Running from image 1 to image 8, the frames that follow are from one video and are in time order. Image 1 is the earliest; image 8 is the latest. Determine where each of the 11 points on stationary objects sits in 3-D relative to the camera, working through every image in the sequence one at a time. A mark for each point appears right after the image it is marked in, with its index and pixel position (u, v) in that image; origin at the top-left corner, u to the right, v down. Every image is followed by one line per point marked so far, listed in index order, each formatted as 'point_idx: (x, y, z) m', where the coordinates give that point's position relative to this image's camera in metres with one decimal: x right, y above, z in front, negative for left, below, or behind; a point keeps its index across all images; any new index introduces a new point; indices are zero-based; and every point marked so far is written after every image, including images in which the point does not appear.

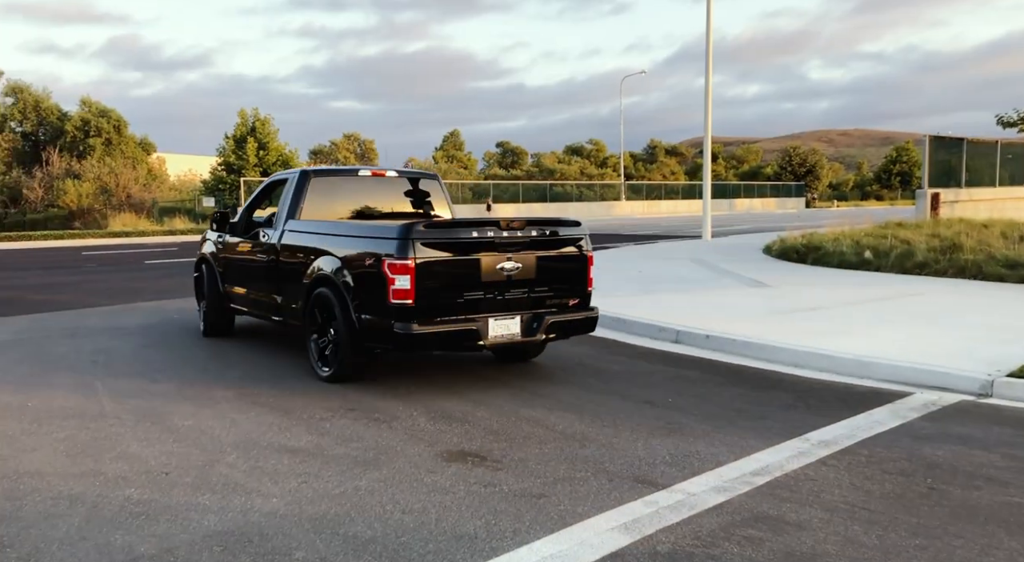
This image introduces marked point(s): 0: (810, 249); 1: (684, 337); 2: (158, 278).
0: (+5.7, +0.6, +17.1) m
1: (+1.8, -0.6, +9.5) m
2: (-6.4, +0.1, +16.1) m
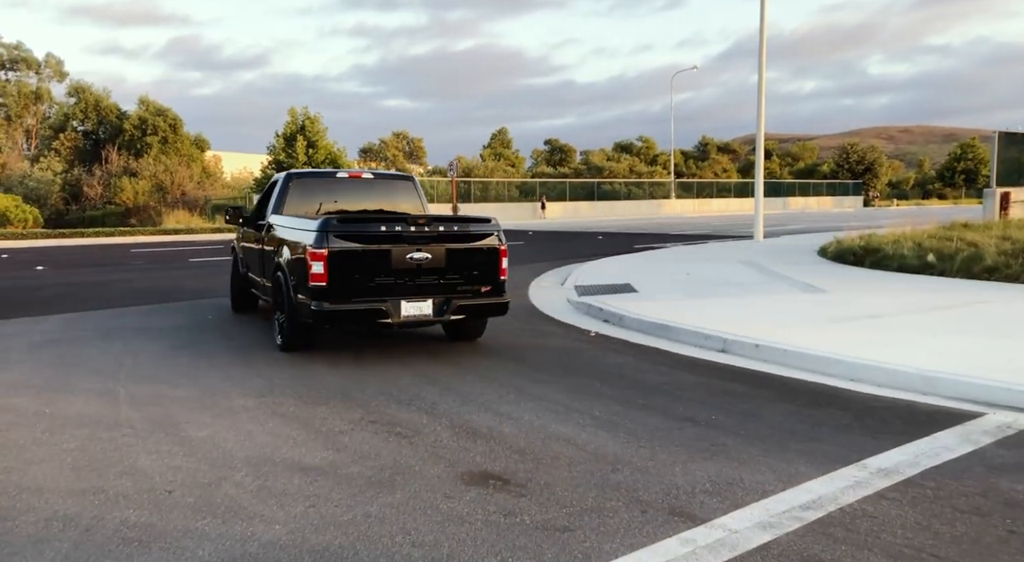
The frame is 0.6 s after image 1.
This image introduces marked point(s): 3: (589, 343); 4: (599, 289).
0: (+6.5, +0.6, +16.4) m
1: (+2.2, -0.7, +9.1) m
2: (-5.6, +0.1, +16.0) m
3: (+0.8, -0.7, +9.6) m
4: (+1.3, -0.1, +14.0) m
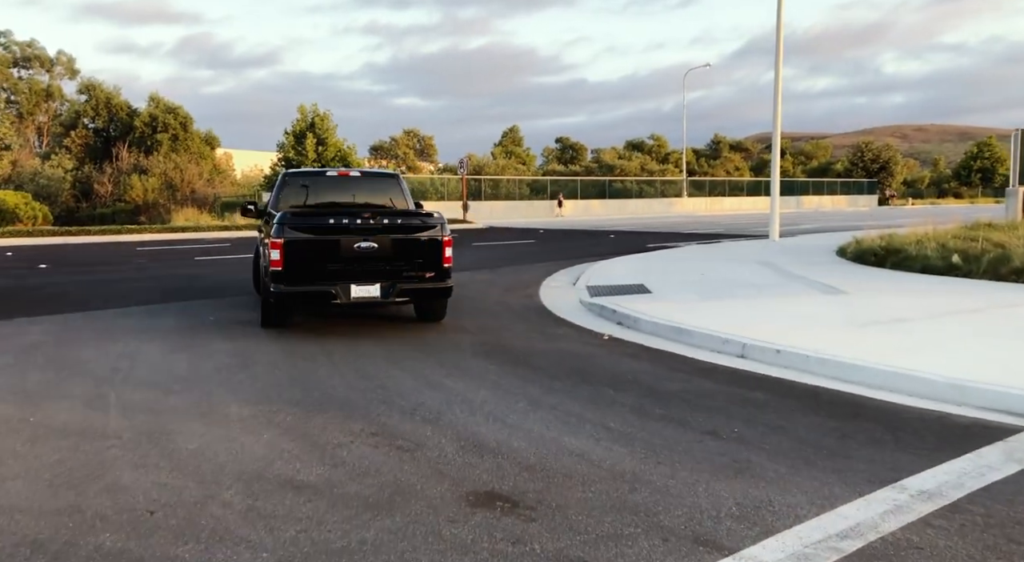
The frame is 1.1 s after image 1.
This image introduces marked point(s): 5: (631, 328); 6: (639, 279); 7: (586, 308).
0: (+6.7, +0.5, +16.0) m
1: (+2.3, -0.7, +8.7) m
2: (-5.4, +0.1, +15.7) m
3: (+0.9, -0.7, +9.3) m
4: (+1.5, -0.1, +13.6) m
5: (+1.4, -0.5, +10.5) m
6: (+2.1, +0.1, +14.8) m
7: (+1.0, -0.4, +12.1) m
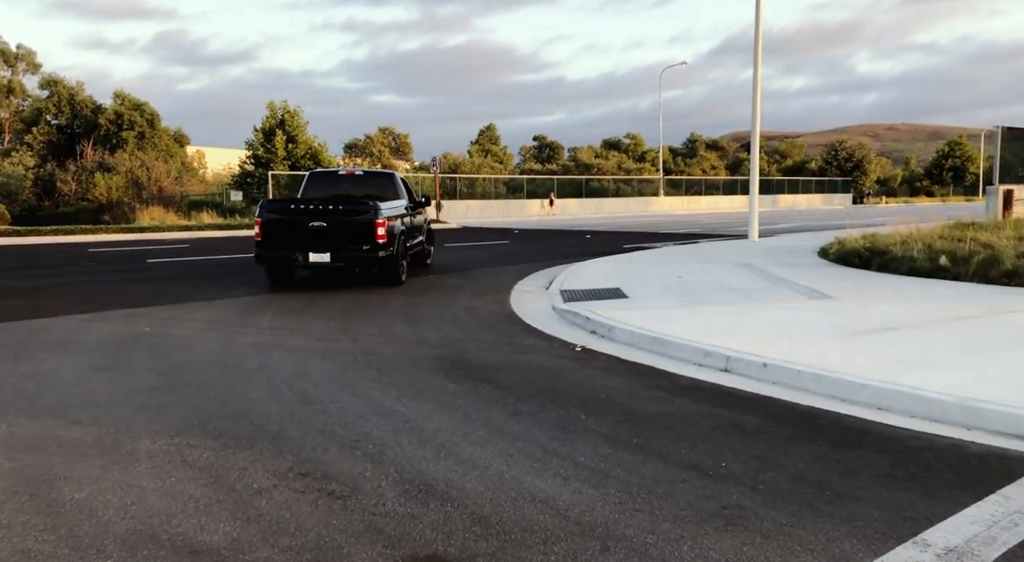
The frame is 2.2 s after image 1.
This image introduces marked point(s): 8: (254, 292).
0: (+6.2, +0.5, +15.4) m
1: (+2.0, -0.7, +7.9) m
2: (-5.9, 0.0, +14.8) m
3: (+0.6, -0.8, +8.5) m
4: (+1.1, -0.2, +12.9) m
5: (+1.0, -0.6, +9.8) m
6: (+1.6, 0.0, +14.0) m
7: (+0.6, -0.4, +11.4) m
8: (-3.9, -0.2, +13.6) m
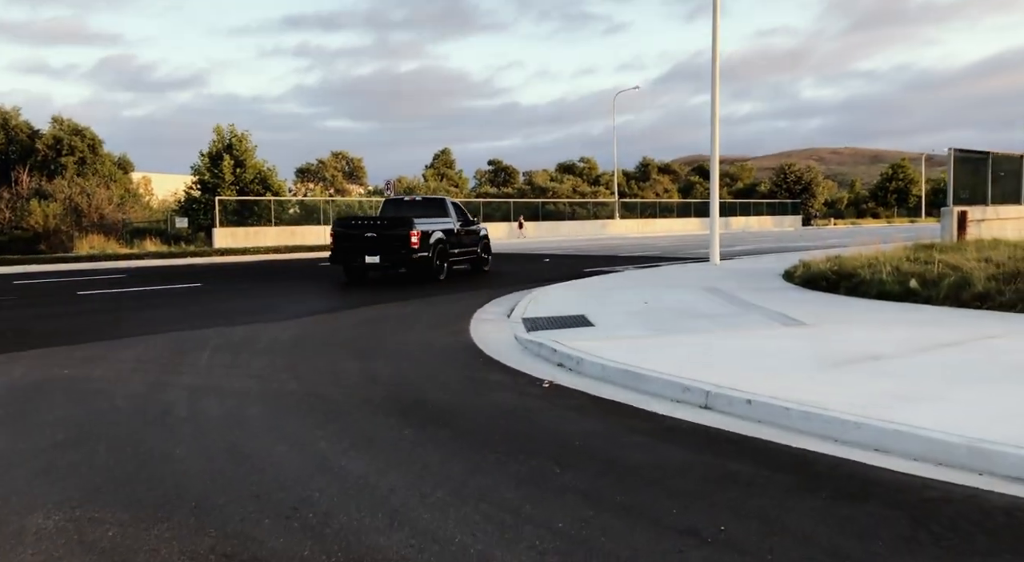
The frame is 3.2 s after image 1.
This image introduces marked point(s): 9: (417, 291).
0: (+5.5, +0.1, +15.0) m
1: (+1.7, -1.0, +7.3) m
2: (-6.6, -0.5, +13.8) m
3: (+0.3, -1.0, +7.8) m
4: (+0.5, -0.6, +12.2) m
5: (+0.6, -0.9, +9.1) m
6: (+1.0, -0.4, +13.4) m
7: (+0.1, -0.8, +10.7) m
8: (-4.5, -0.6, +12.7) m
9: (-1.8, -0.2, +17.1) m
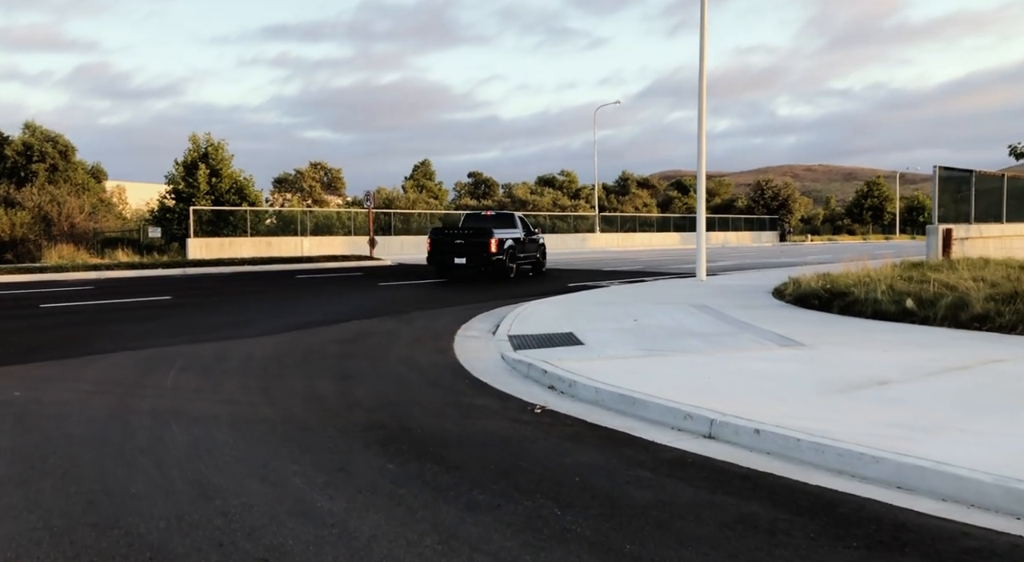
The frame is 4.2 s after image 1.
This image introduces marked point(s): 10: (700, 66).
0: (+5.3, -0.2, +14.6) m
1: (+1.6, -1.2, +6.8) m
2: (-6.8, -0.7, +13.1) m
3: (+0.2, -1.2, +7.3) m
4: (+0.3, -0.8, +11.7) m
5: (+0.5, -1.1, +8.6) m
6: (+0.8, -0.6, +12.9) m
7: (0.0, -1.0, +10.2) m
8: (-4.7, -0.8, +12.1) m
9: (-2.1, -0.4, +16.6) m
10: (+4.2, +4.8, +19.8) m
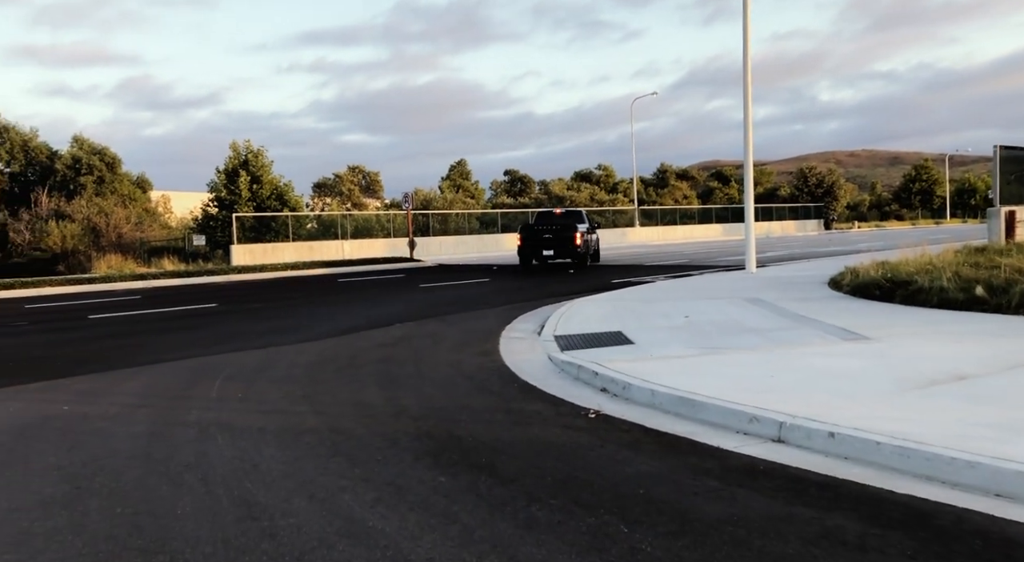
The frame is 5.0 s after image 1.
0: (+6.0, 0.0, +14.0) m
1: (+2.0, -1.1, +6.4) m
2: (-6.1, -0.8, +13.1) m
3: (+0.6, -1.2, +6.9) m
4: (+0.9, -0.7, +11.3) m
5: (+1.0, -1.1, +8.2) m
6: (+1.4, -0.6, +12.5) m
7: (+0.5, -1.0, +9.8) m
8: (-4.1, -0.9, +11.9) m
9: (-1.3, -0.5, +16.3) m
10: (+5.0, +5.0, +19.2) m
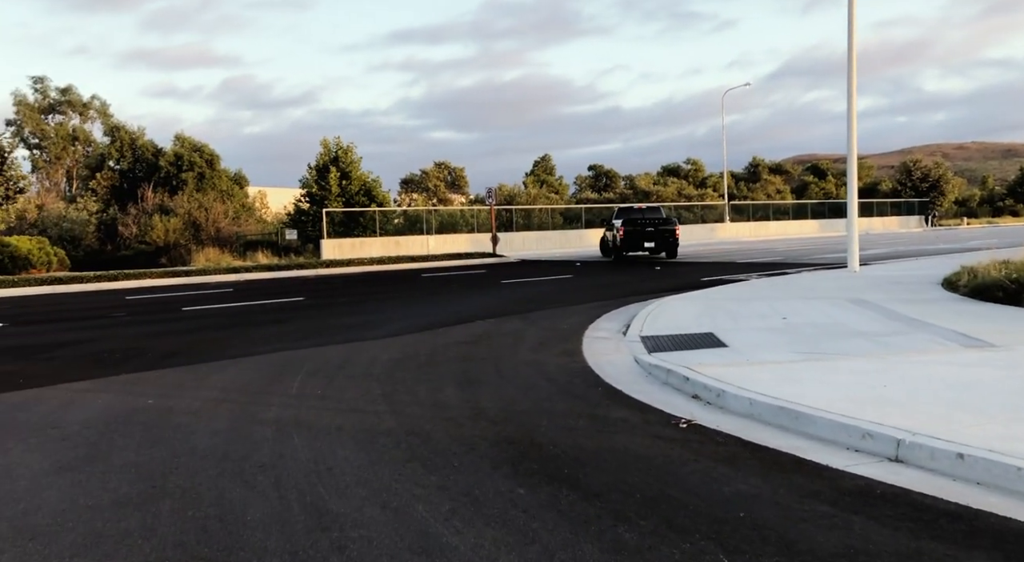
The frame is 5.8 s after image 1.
0: (+7.3, 0.0, +12.9) m
1: (+2.6, -1.1, +5.7) m
2: (-4.8, -0.8, +13.2) m
3: (+1.2, -1.2, +6.4) m
4: (+2.0, -0.7, +10.7) m
5: (+1.7, -1.1, +7.6) m
6: (+2.6, -0.6, +11.8) m
7: (+1.4, -0.9, +9.3) m
8: (-2.9, -0.8, +11.8) m
9: (+0.3, -0.4, +15.9) m
10: (+6.9, +5.0, +18.1) m
